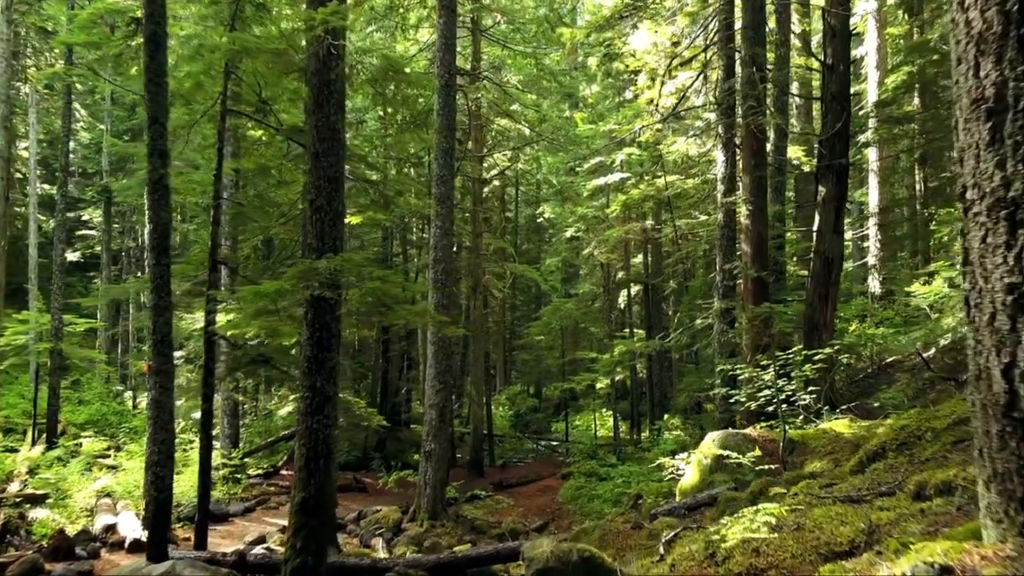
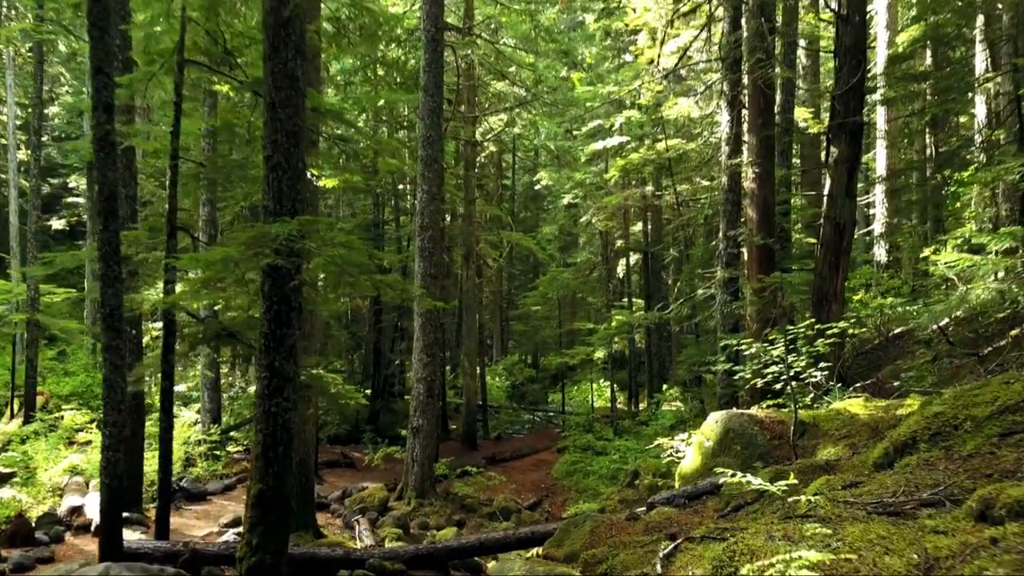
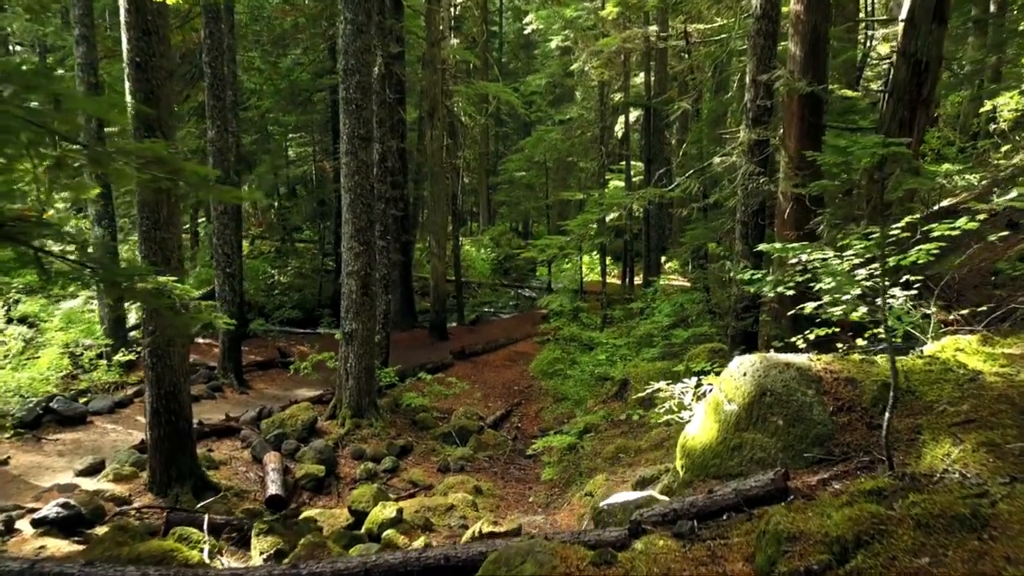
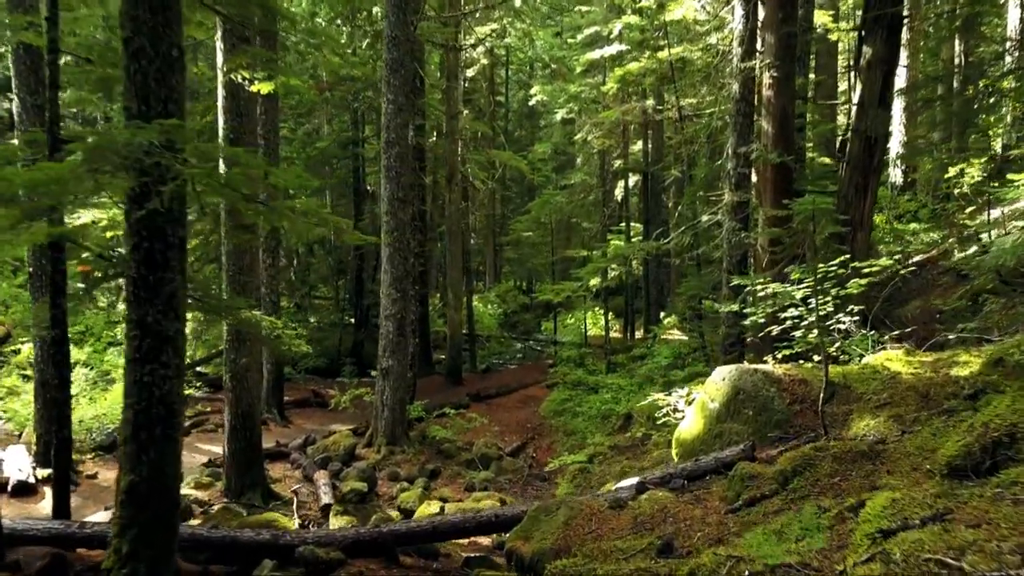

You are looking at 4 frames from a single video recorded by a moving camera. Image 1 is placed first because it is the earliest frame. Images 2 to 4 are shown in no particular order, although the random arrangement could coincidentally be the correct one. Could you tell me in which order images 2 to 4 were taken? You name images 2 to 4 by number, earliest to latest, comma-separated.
2, 4, 3
